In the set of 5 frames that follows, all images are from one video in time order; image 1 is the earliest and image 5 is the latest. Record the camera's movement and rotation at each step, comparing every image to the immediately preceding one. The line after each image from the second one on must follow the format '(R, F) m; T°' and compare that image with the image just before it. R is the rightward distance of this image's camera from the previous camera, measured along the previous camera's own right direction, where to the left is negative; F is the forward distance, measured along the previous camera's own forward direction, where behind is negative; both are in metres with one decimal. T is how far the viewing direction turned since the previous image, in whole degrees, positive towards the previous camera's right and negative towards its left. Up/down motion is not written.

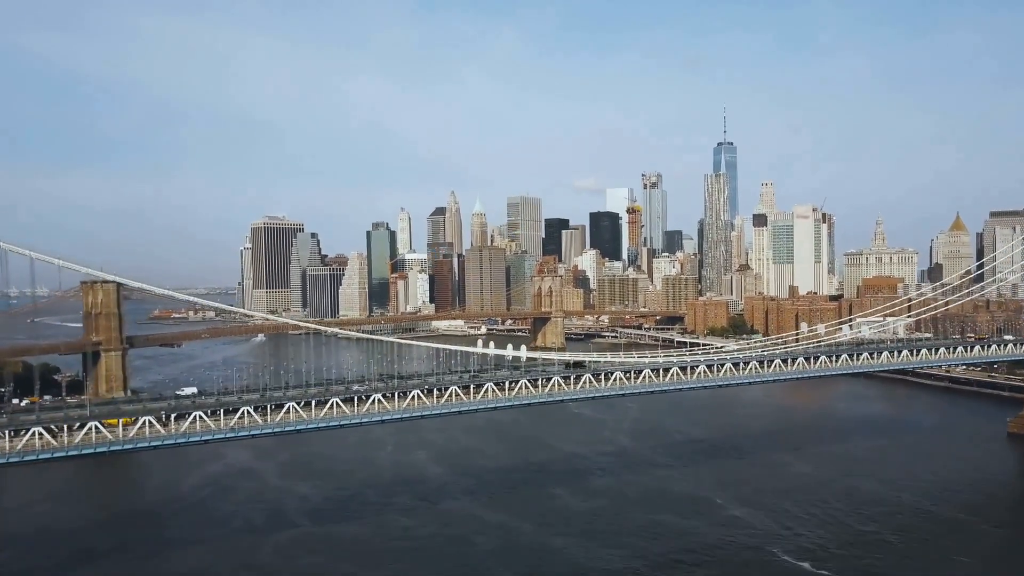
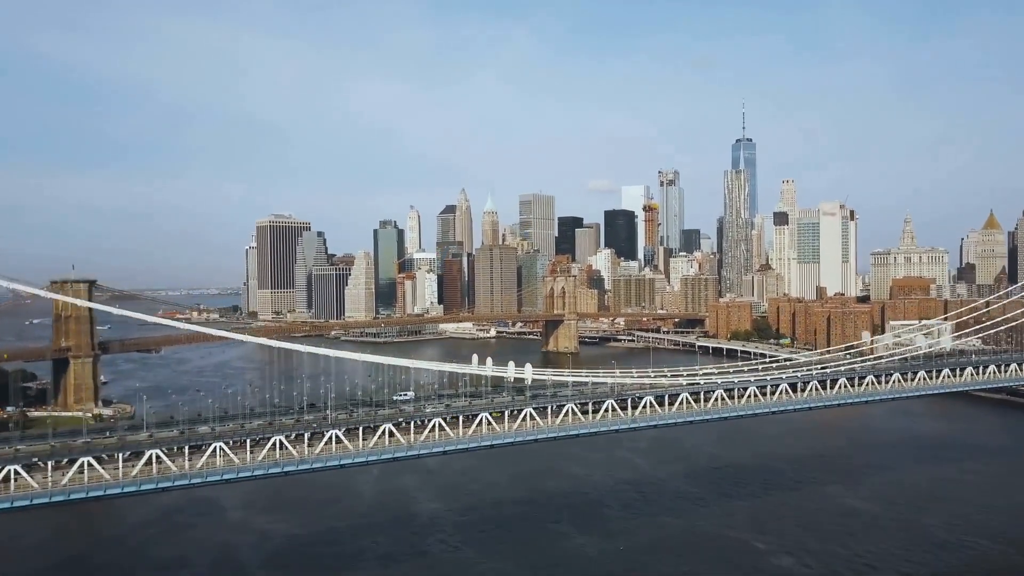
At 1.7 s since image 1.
(+0.1, +1.6) m; -1°
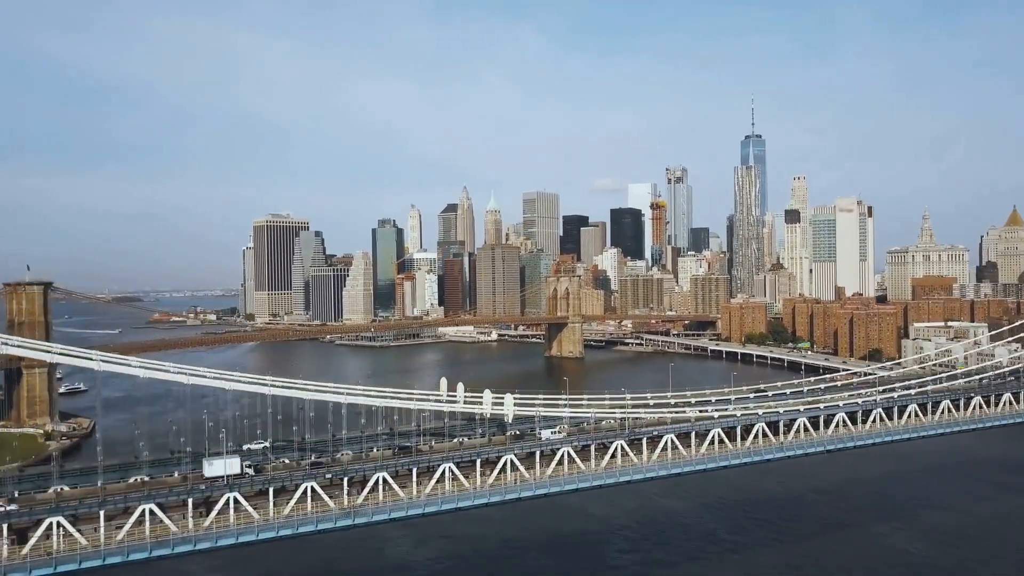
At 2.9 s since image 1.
(+0.2, +1.4) m; 0°
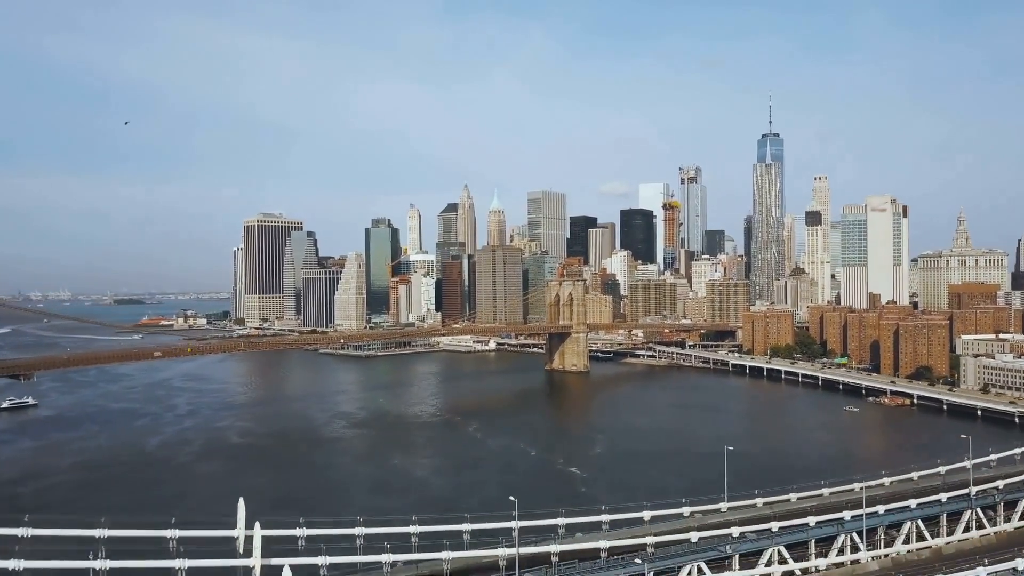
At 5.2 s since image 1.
(+0.3, +2.6) m; -1°
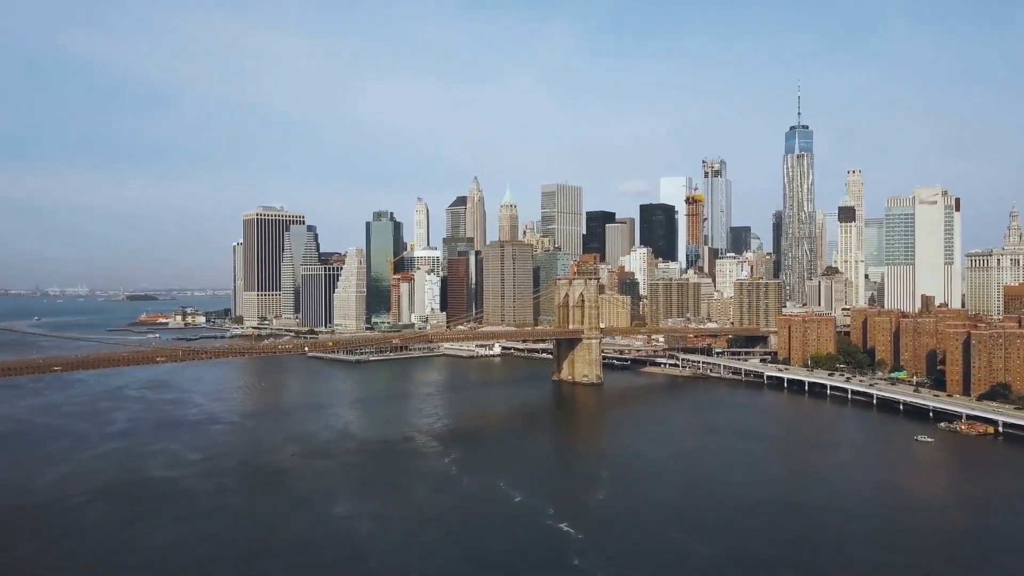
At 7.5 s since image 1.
(+0.4, +2.6) m; -1°
